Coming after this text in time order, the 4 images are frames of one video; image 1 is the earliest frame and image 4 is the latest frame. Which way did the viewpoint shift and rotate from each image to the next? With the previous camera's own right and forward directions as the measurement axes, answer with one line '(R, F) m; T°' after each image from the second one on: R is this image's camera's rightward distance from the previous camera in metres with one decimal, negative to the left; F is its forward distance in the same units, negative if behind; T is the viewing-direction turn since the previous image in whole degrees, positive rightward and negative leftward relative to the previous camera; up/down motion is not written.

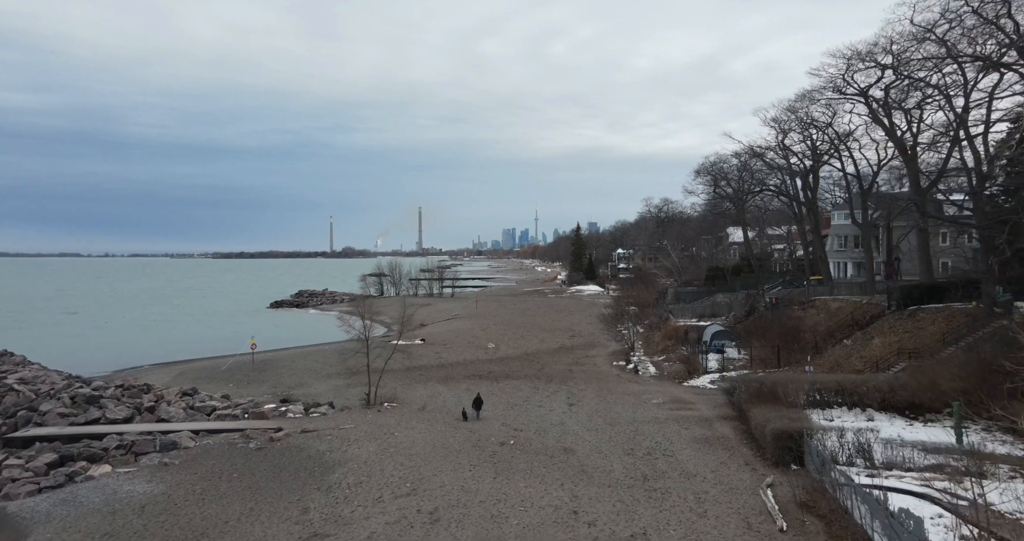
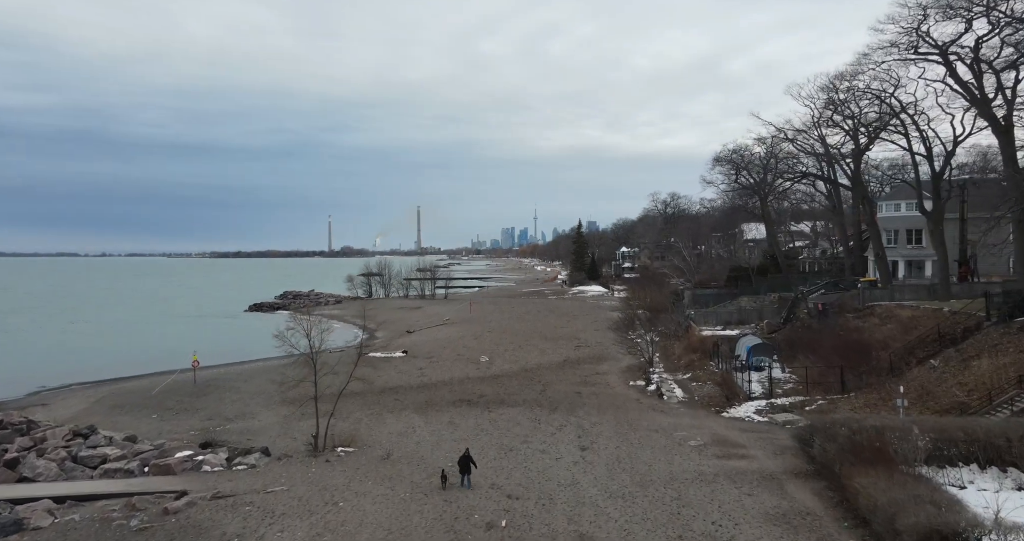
(+0.2, +6.2) m; 0°
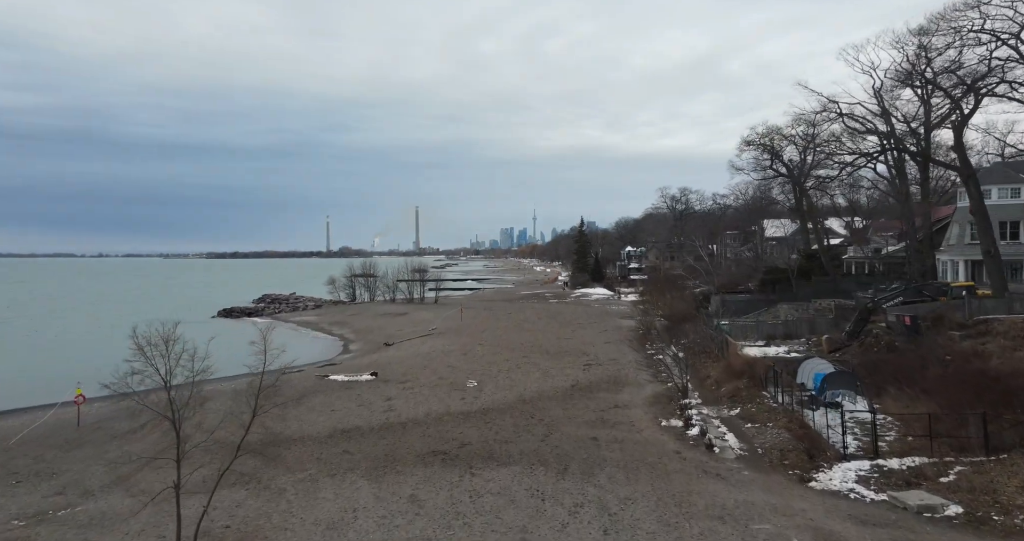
(+0.2, +7.5) m; 0°
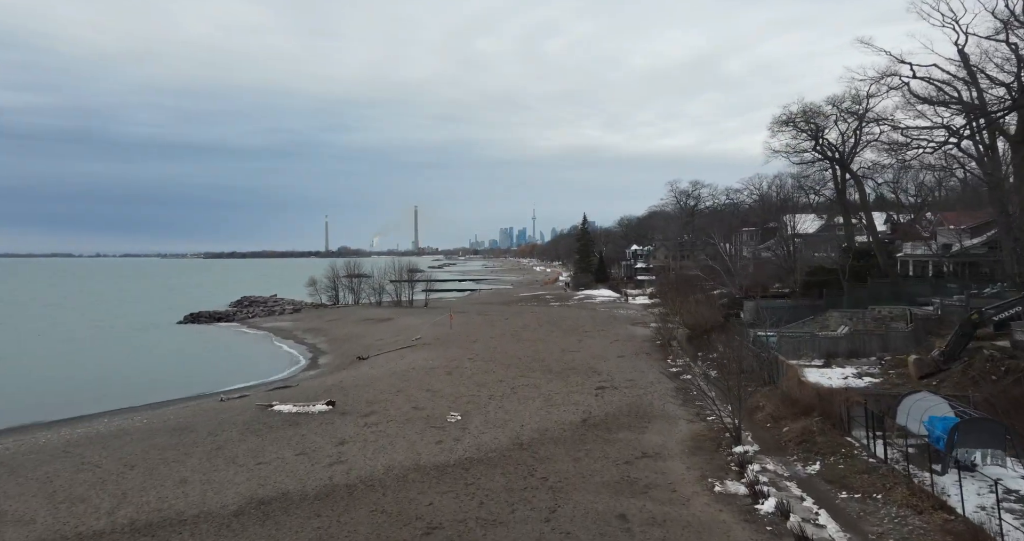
(+0.2, +6.8) m; 0°
